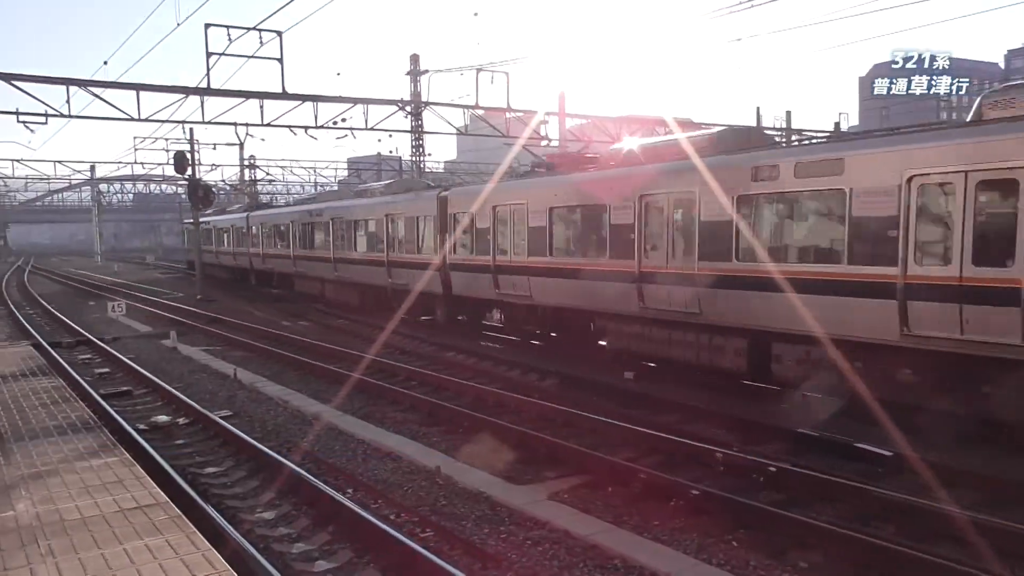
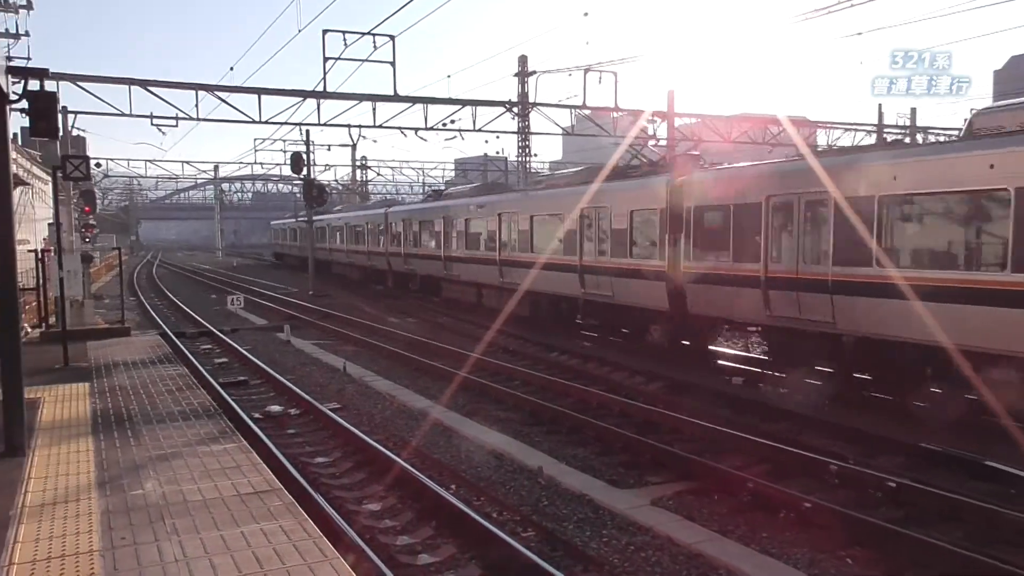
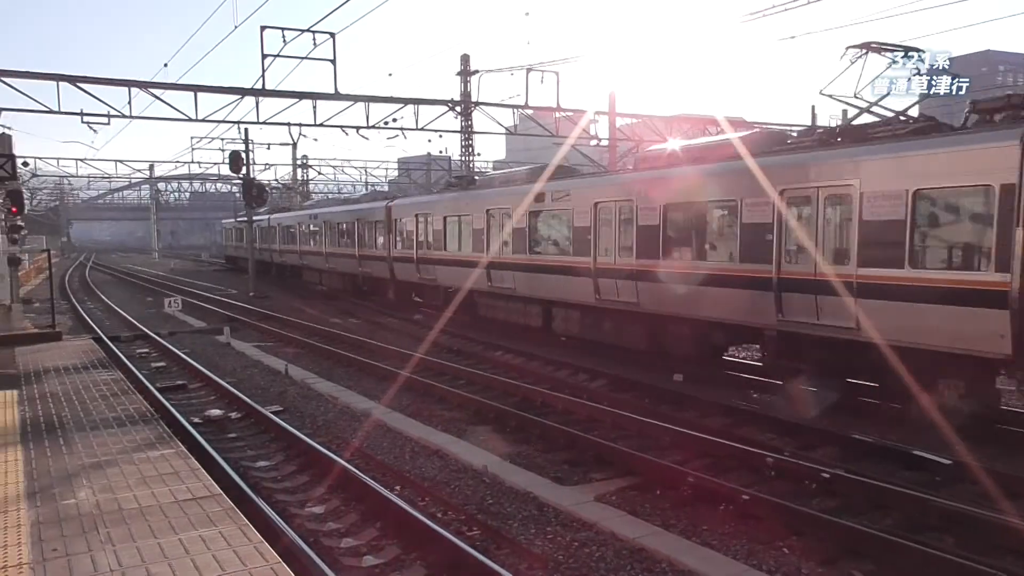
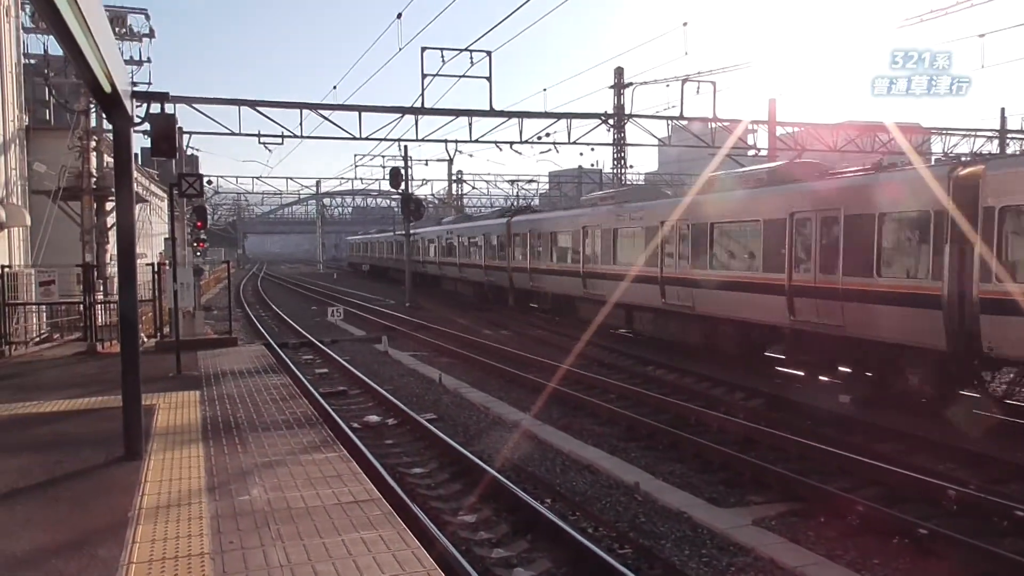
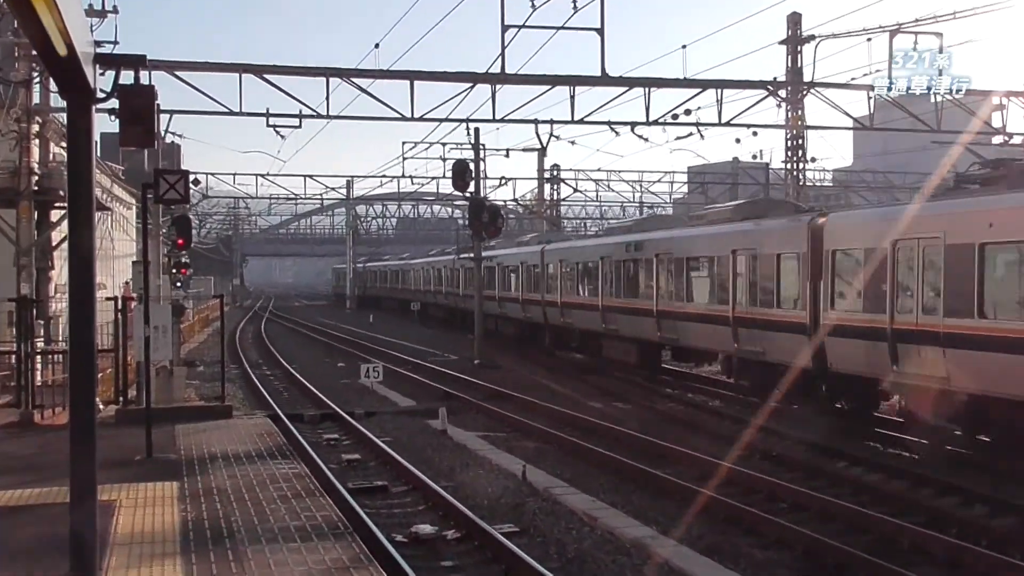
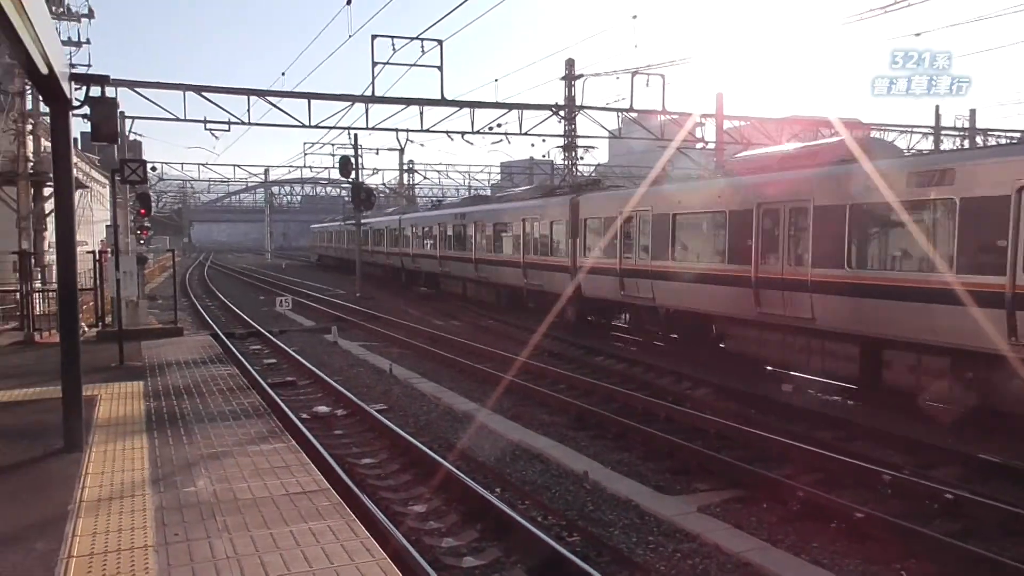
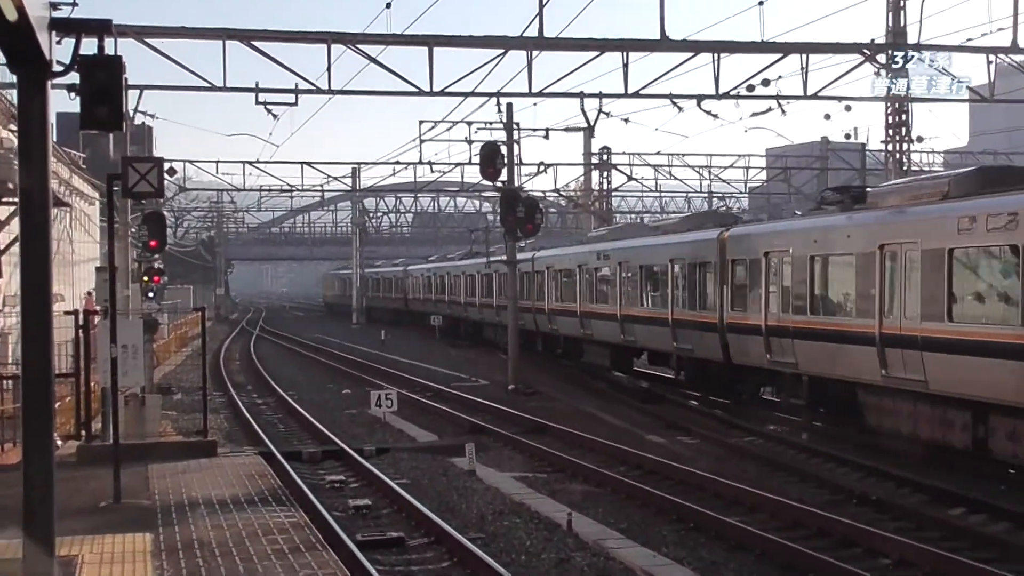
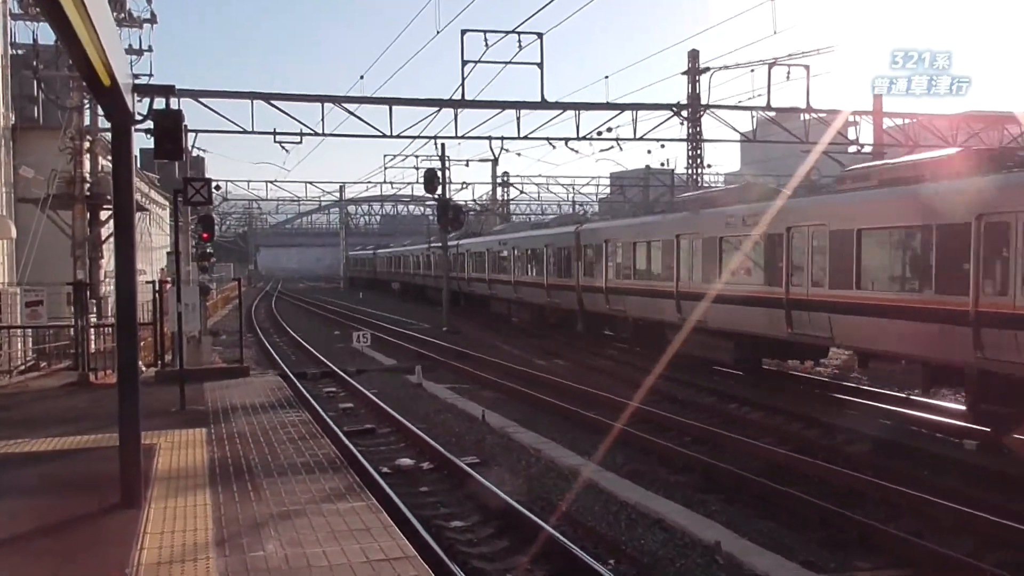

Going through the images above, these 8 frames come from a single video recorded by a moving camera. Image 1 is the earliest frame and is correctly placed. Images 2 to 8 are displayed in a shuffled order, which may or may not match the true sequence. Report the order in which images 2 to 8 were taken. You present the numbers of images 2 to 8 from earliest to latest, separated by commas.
3, 2, 6, 4, 8, 5, 7
